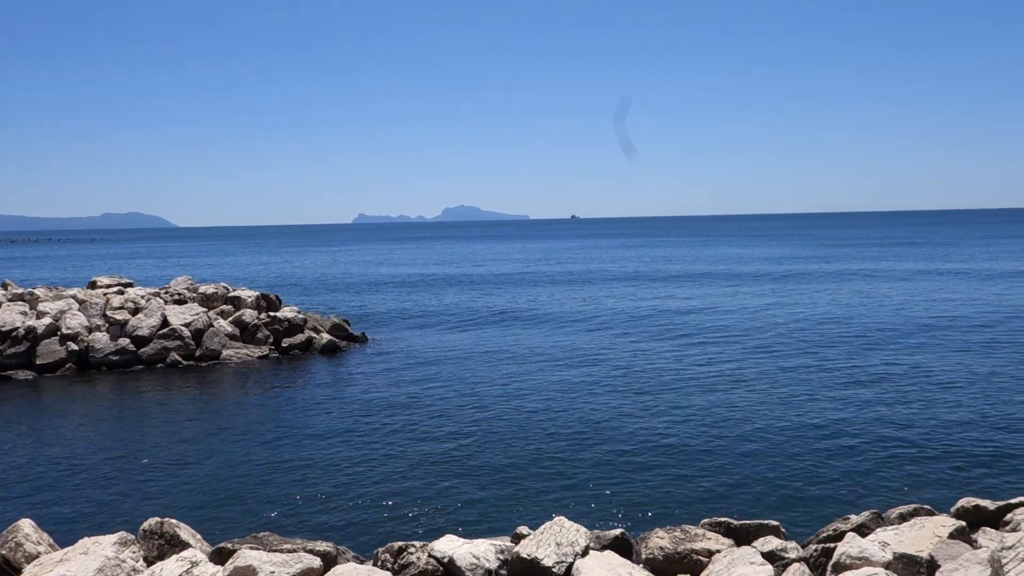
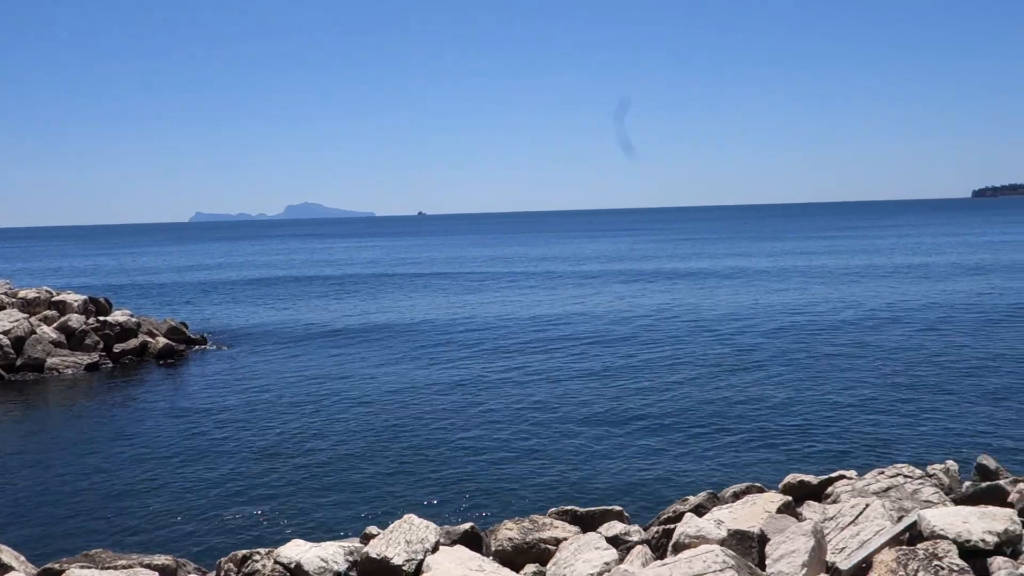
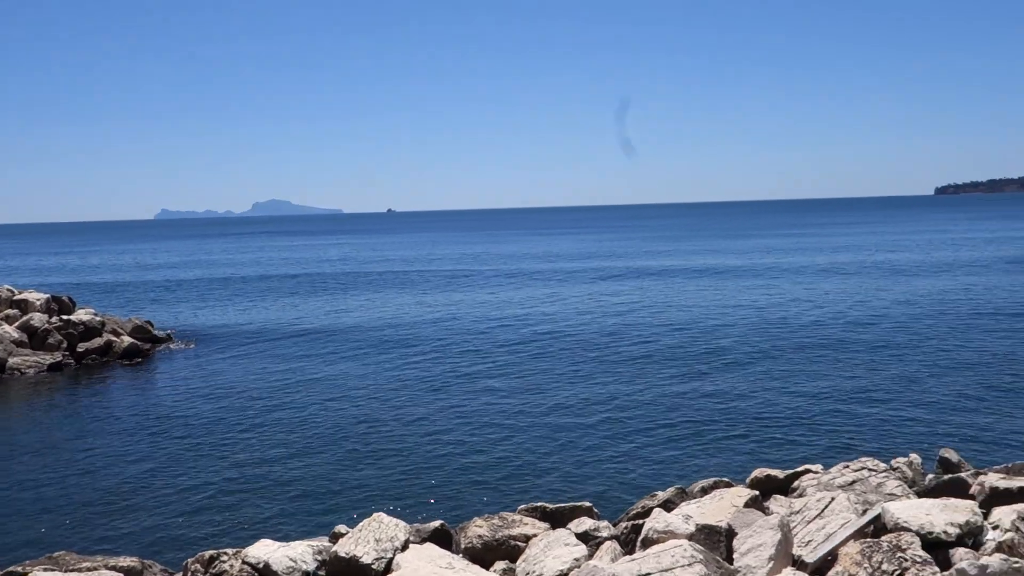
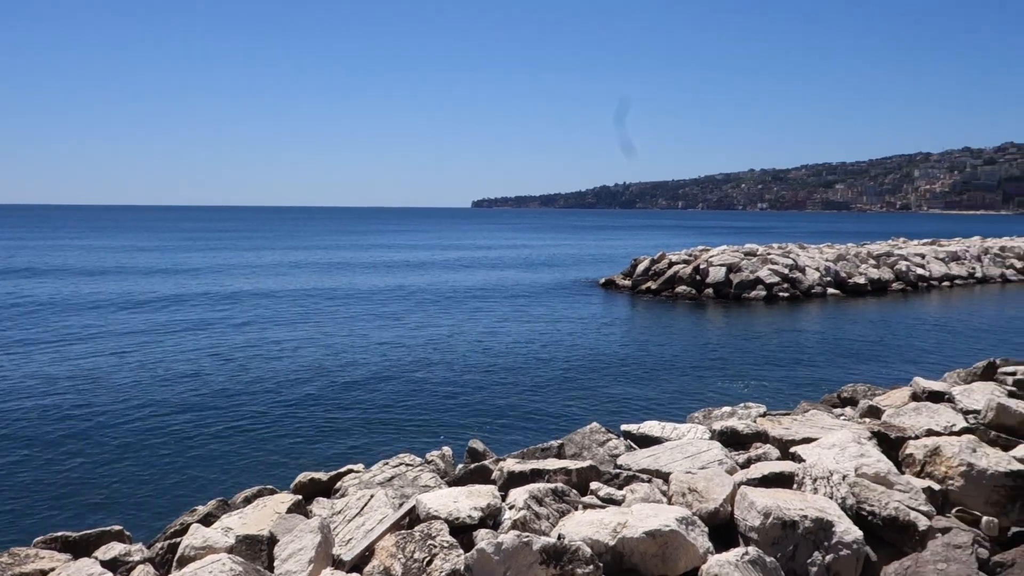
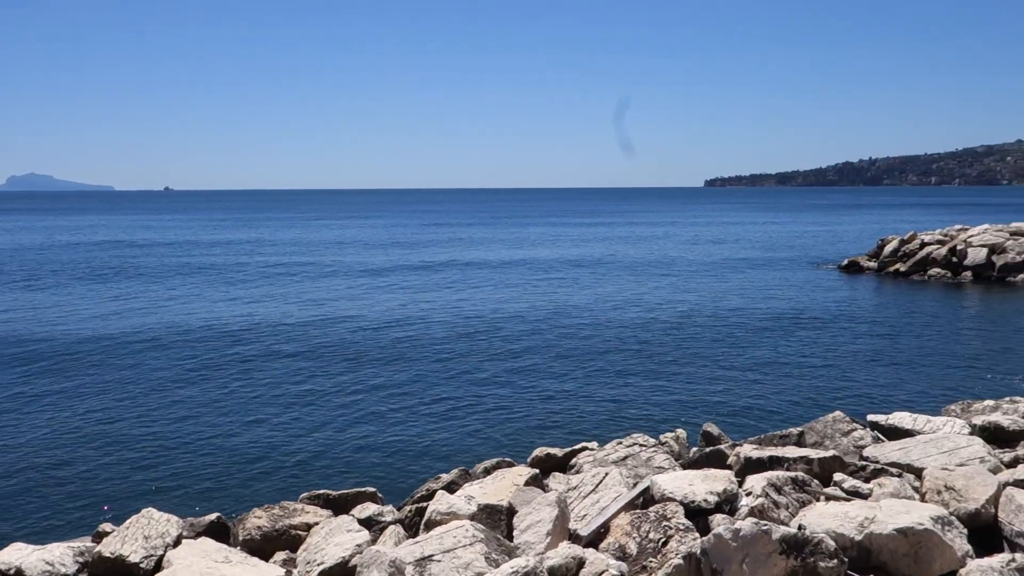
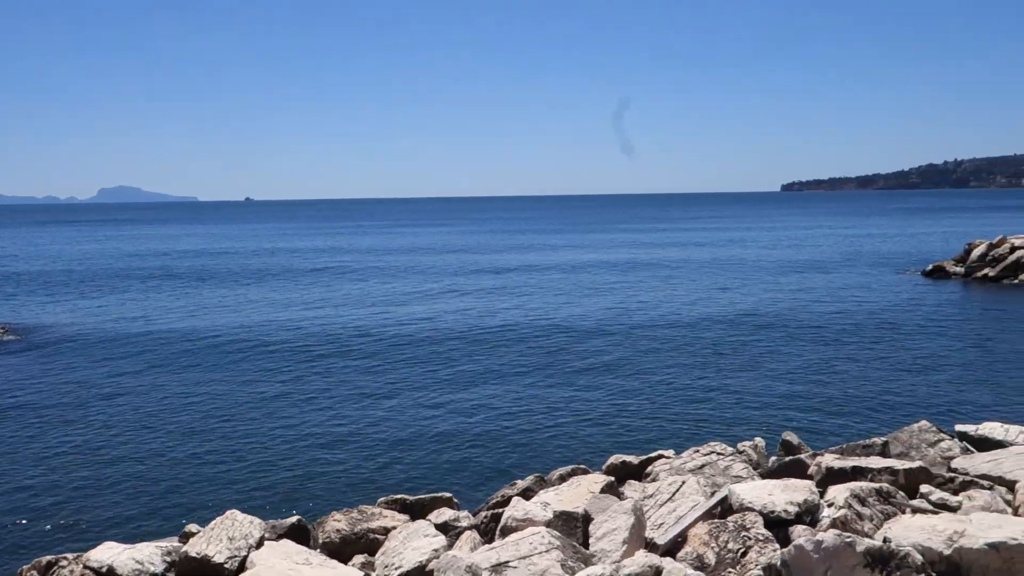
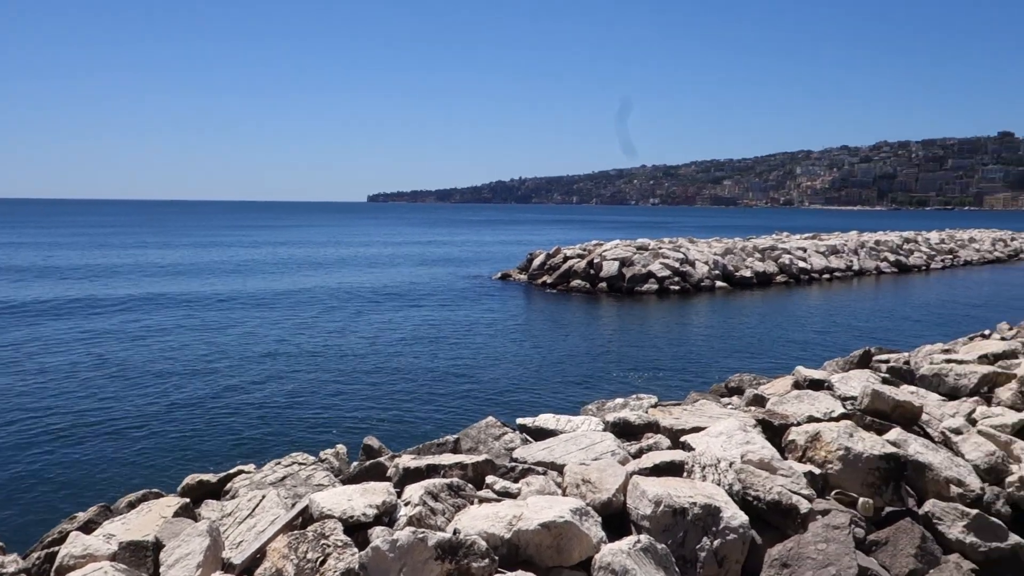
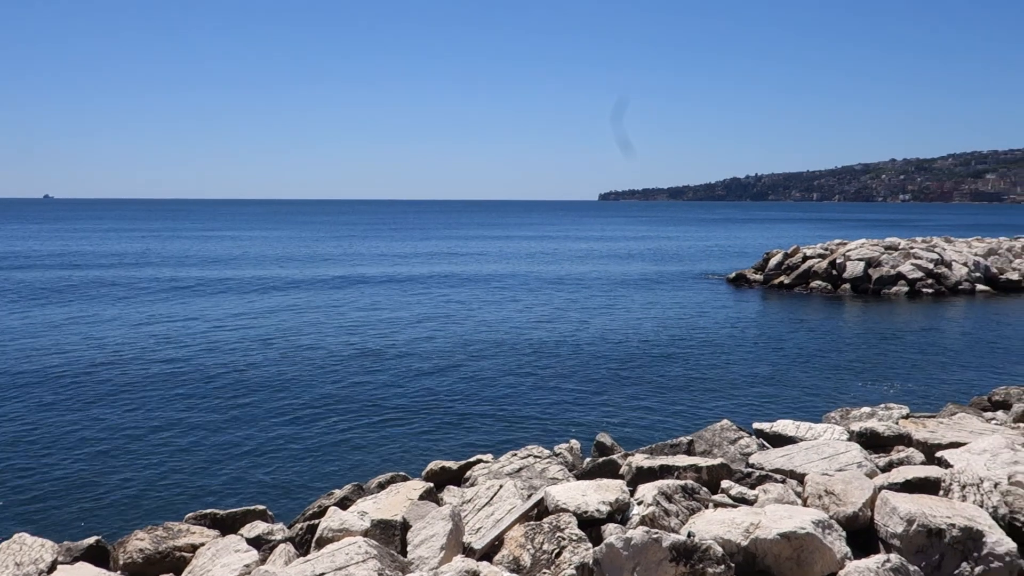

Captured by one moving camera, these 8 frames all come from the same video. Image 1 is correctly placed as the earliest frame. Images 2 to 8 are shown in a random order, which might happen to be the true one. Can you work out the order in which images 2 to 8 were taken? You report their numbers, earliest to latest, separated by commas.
2, 3, 6, 5, 8, 4, 7
